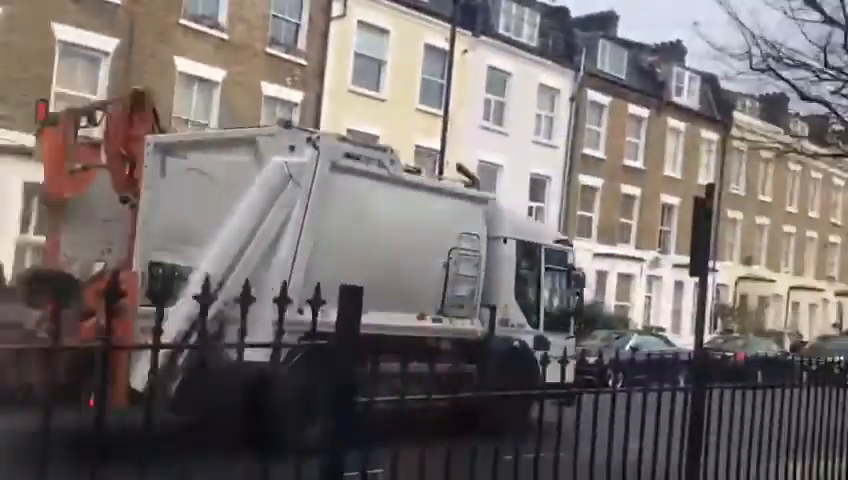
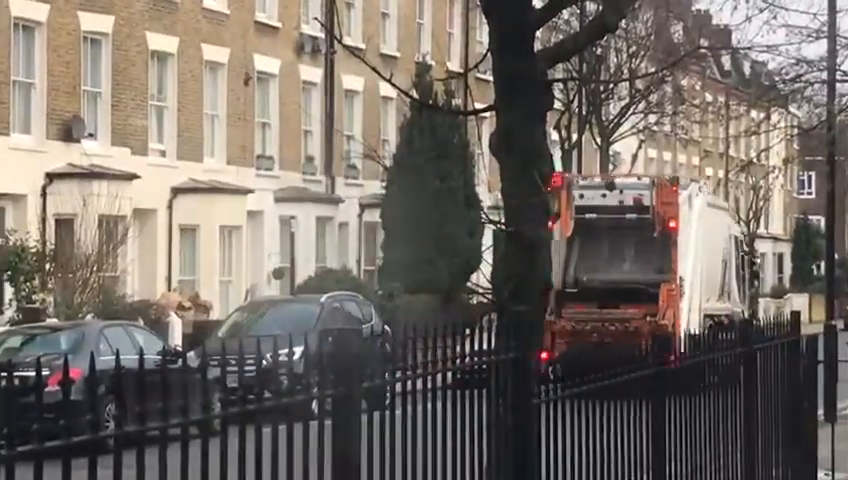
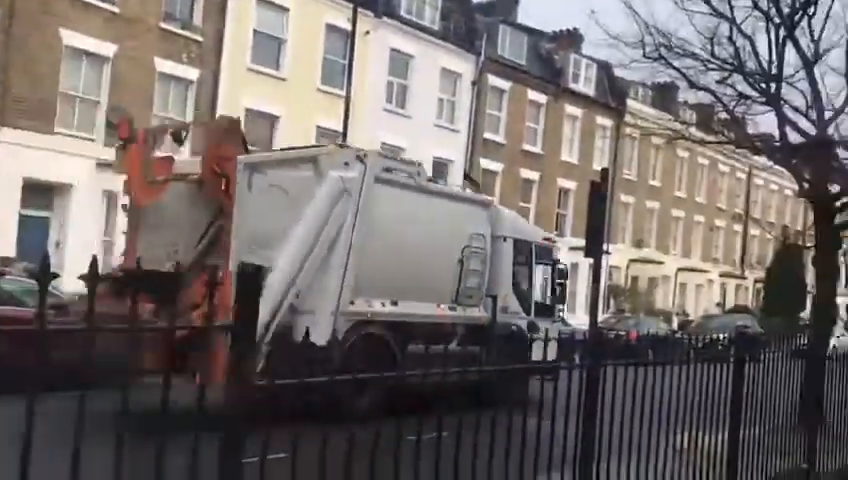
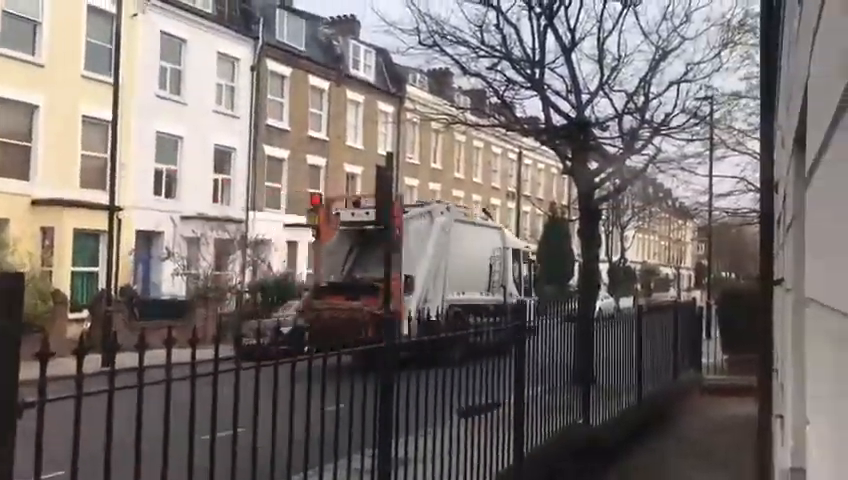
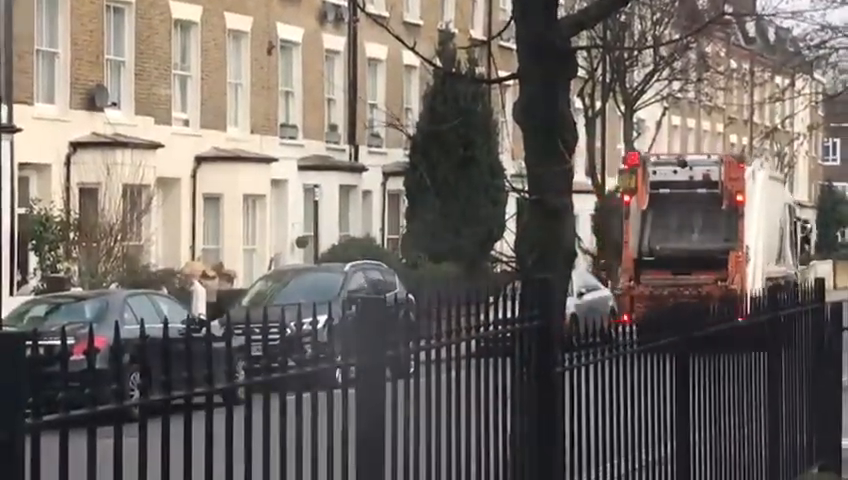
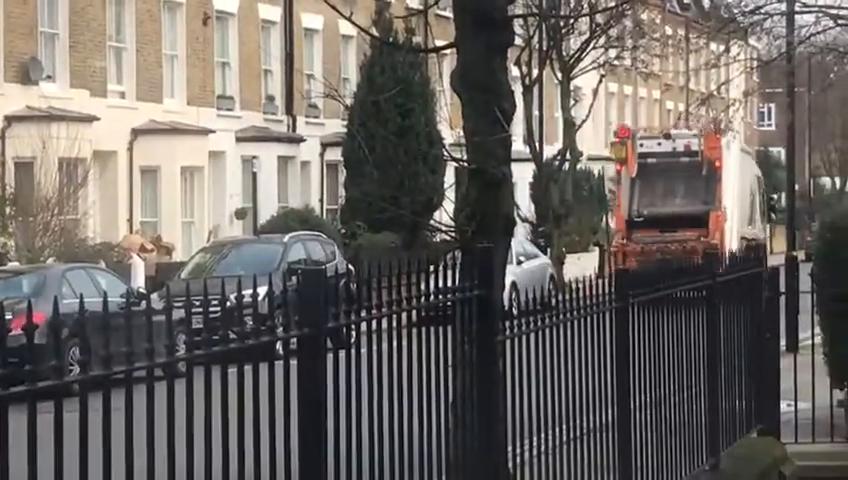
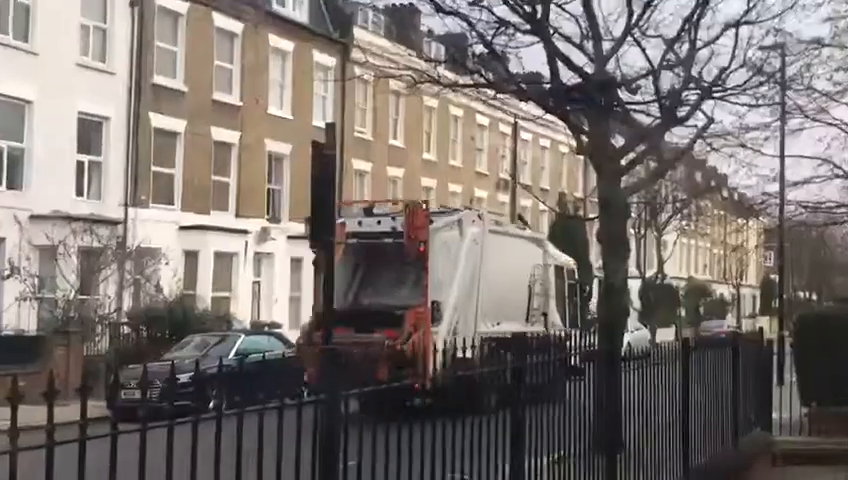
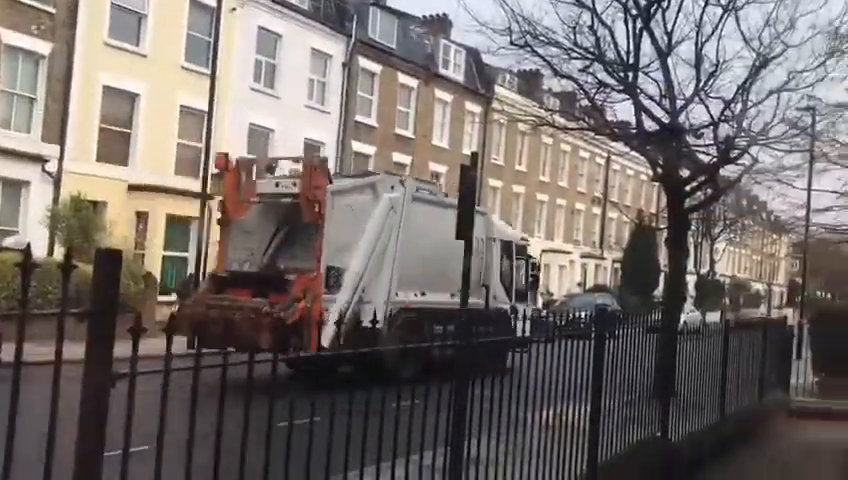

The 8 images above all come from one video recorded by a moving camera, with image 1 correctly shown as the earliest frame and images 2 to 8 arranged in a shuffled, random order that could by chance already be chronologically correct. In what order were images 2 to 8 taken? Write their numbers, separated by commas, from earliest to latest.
3, 8, 4, 7, 2, 5, 6
